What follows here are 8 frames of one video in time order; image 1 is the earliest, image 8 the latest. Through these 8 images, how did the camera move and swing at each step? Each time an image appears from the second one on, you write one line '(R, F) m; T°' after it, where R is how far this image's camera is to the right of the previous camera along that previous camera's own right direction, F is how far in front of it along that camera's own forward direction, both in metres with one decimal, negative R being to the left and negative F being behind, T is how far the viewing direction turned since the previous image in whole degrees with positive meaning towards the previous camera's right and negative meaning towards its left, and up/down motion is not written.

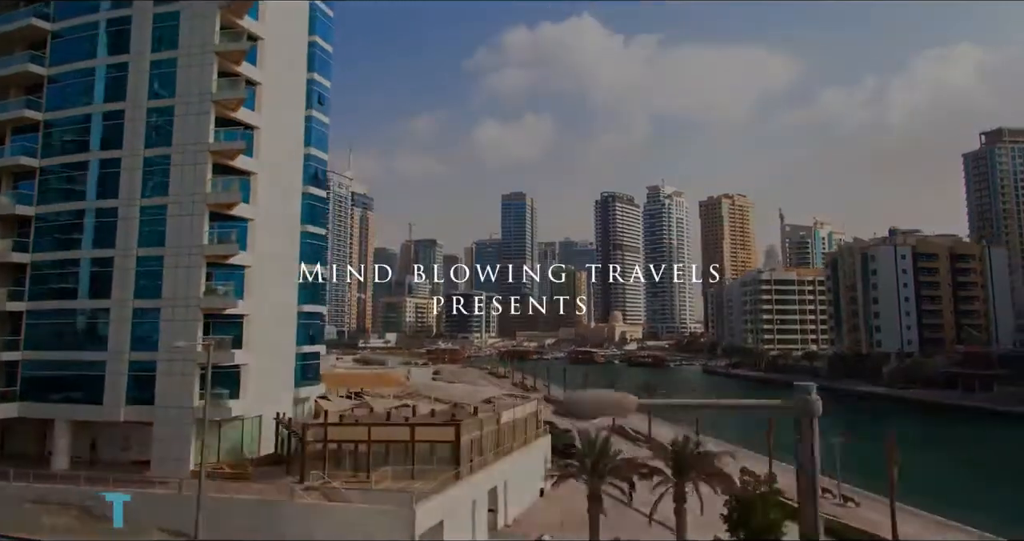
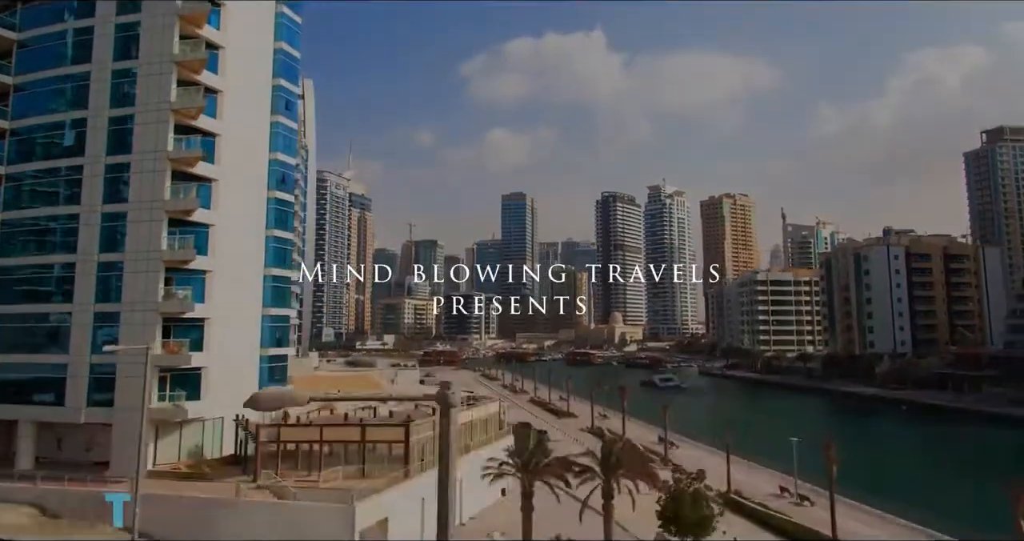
(+2.1, -0.4) m; -1°
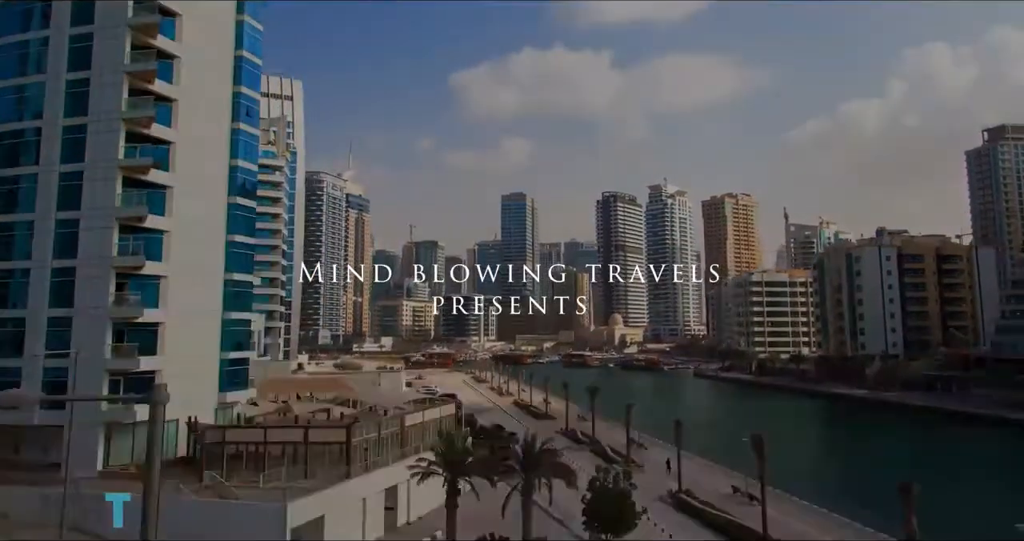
(+2.5, -0.4) m; -1°
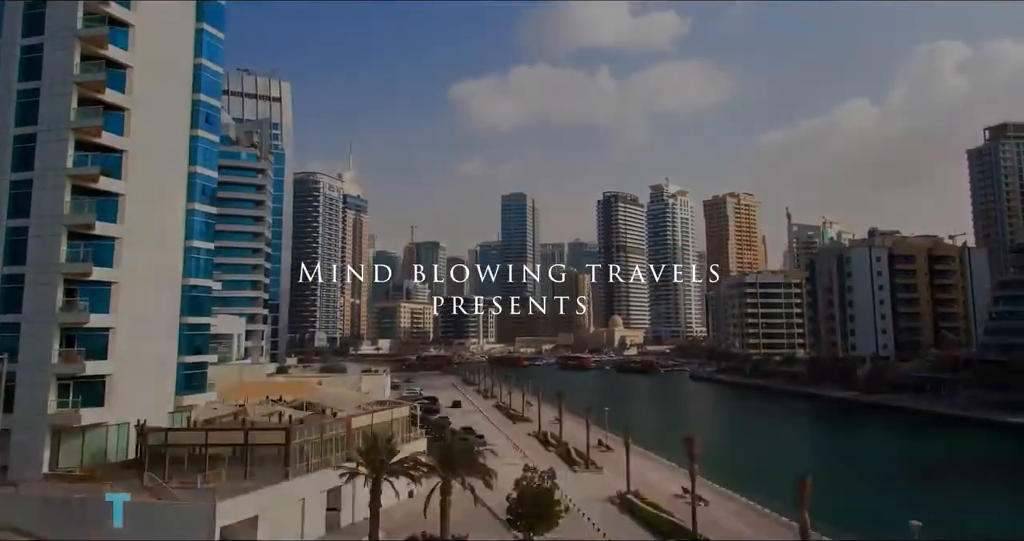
(+2.7, -0.3) m; -1°
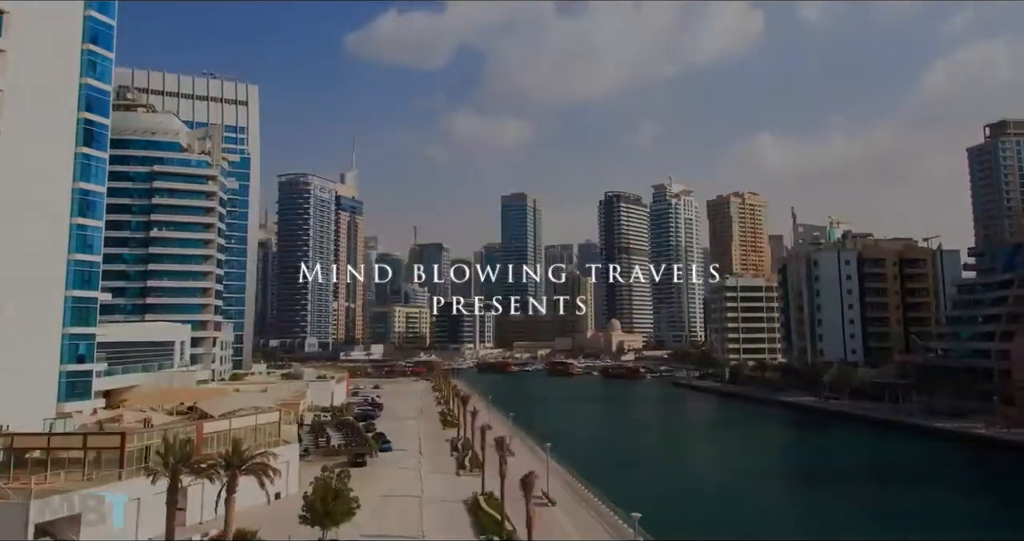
(+7.9, -0.8) m; -2°
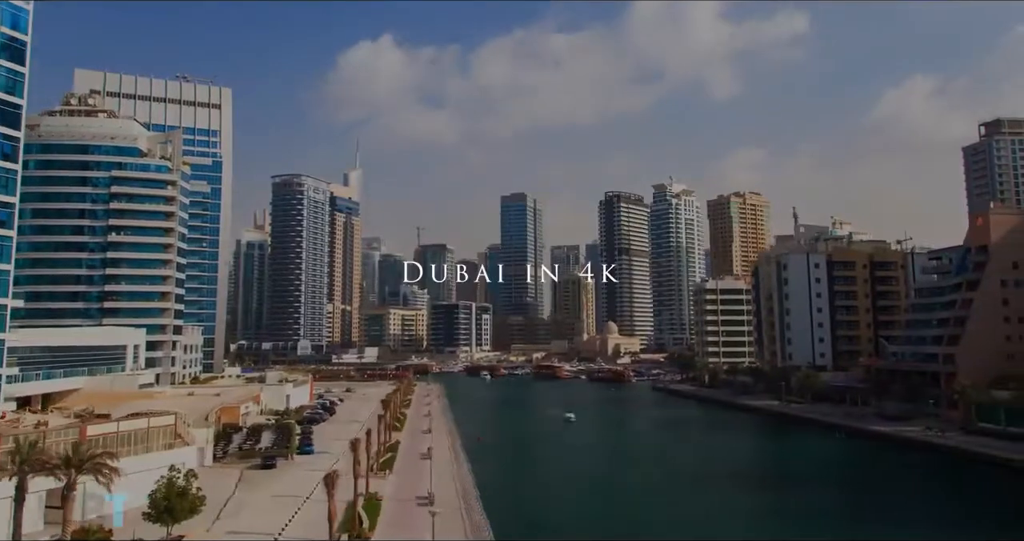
(+6.8, -0.8) m; -2°
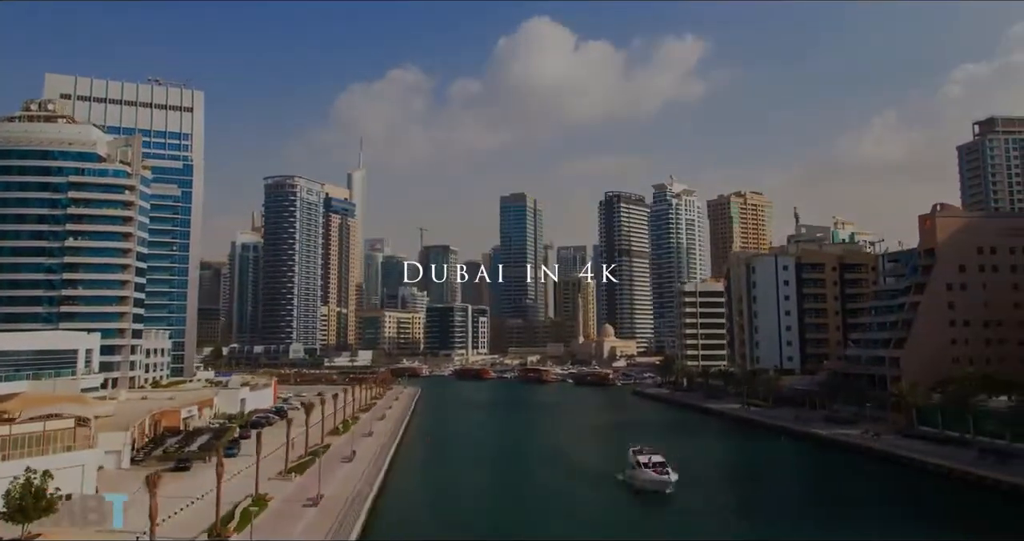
(+6.9, -0.5) m; -2°
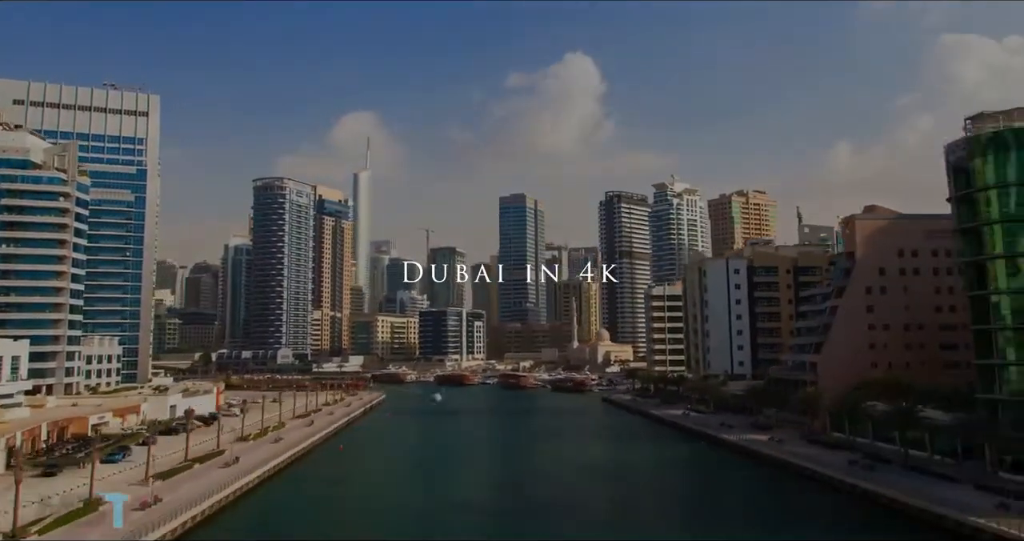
(+10.8, +0.5) m; -3°
